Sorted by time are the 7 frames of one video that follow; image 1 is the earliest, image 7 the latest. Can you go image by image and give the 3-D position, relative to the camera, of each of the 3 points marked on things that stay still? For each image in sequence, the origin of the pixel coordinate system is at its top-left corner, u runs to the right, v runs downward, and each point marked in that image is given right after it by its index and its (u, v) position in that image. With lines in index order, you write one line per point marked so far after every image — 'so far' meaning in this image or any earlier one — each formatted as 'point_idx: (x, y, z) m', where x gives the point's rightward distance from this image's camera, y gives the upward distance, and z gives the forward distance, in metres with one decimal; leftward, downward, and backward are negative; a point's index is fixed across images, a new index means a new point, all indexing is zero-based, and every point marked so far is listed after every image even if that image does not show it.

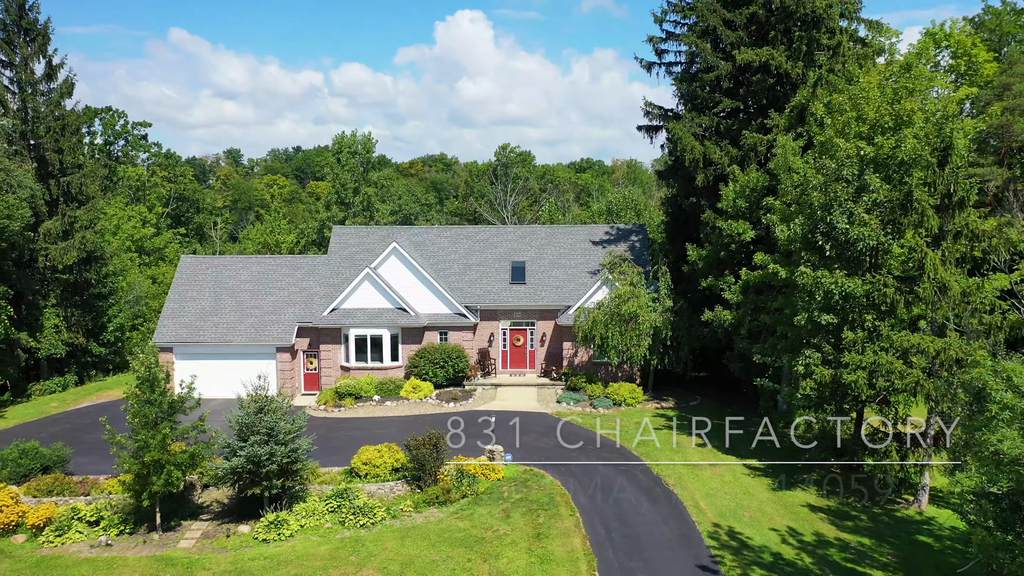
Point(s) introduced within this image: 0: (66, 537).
0: (-7.7, -4.3, +14.2) m
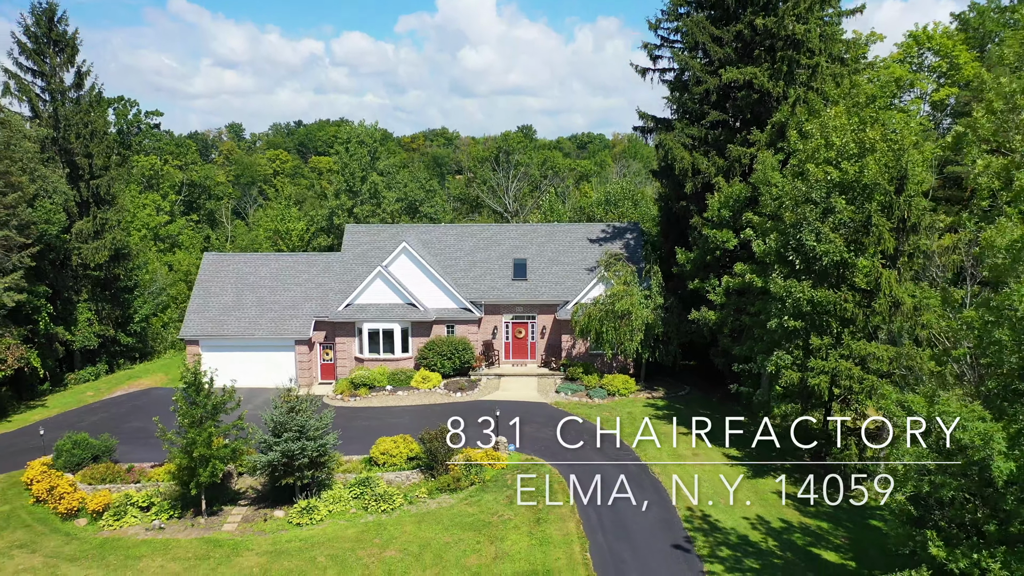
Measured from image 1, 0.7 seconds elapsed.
0: (-7.6, -4.6, +16.1) m
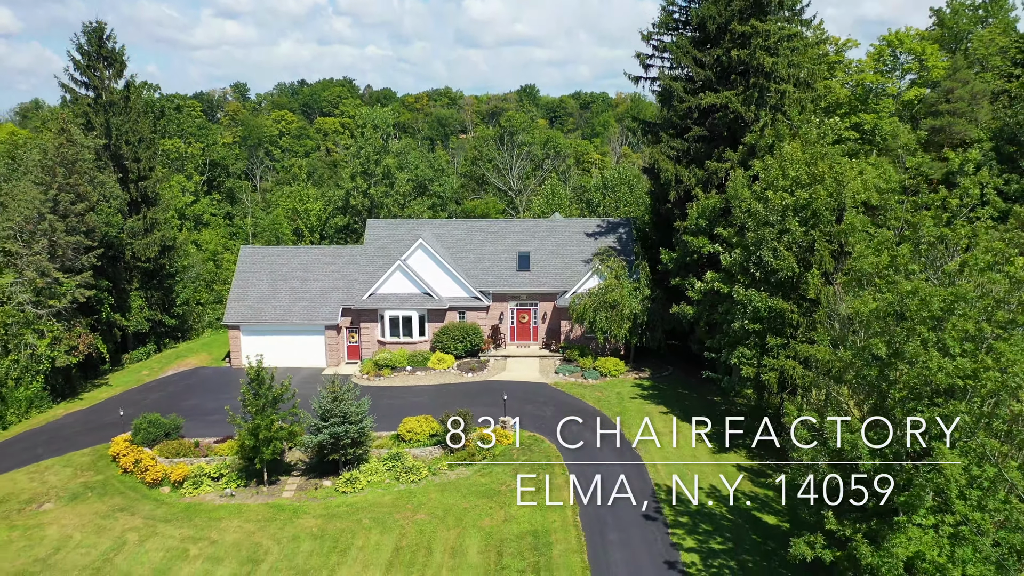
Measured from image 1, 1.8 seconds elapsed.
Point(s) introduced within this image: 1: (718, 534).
0: (-7.5, -4.8, +19.7) m
1: (+4.1, -4.9, +16.5) m
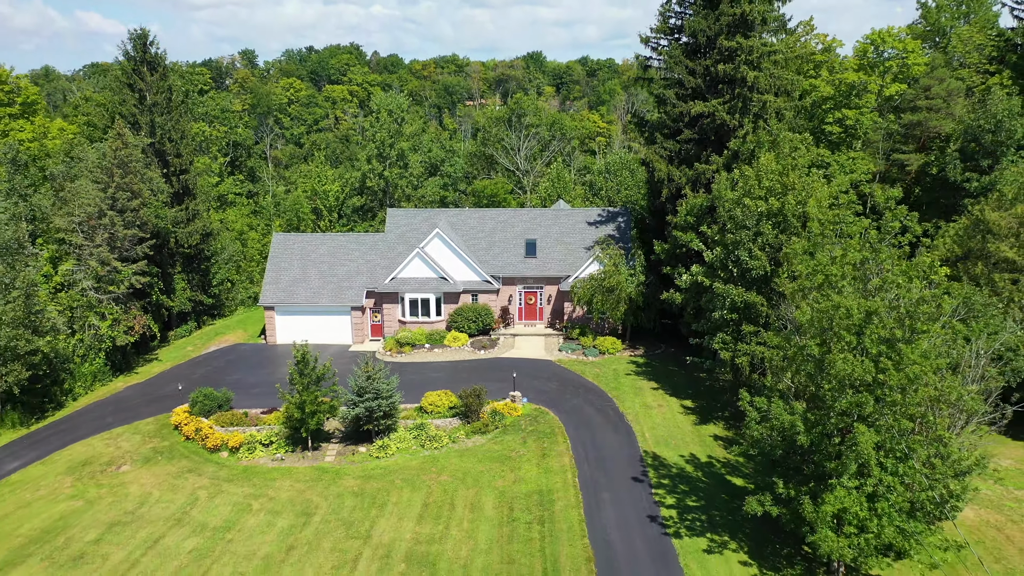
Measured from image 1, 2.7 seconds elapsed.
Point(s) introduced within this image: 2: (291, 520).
0: (-7.2, -4.6, +23.1) m
1: (+4.4, -4.9, +19.8) m
2: (-5.2, -5.5, +19.4) m
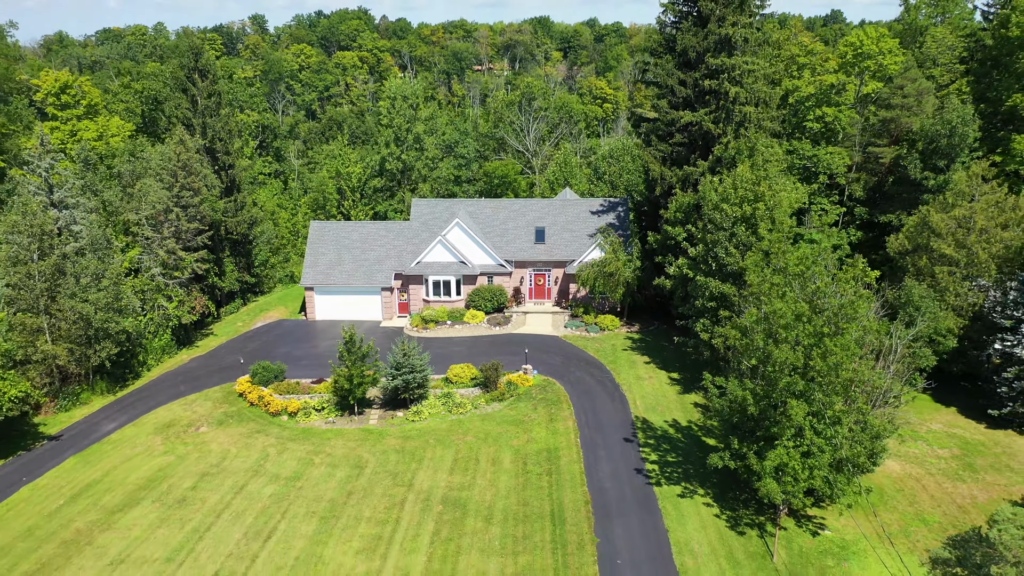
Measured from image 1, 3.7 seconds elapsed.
0: (-6.8, -4.3, +27.6) m
1: (+4.8, -4.8, +24.2) m
2: (-4.8, -5.4, +24.0) m
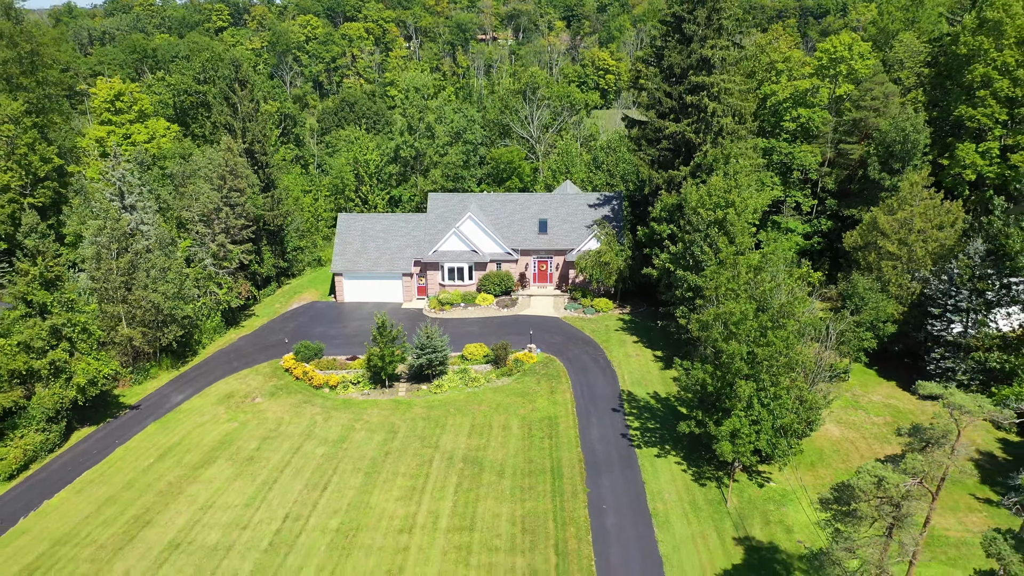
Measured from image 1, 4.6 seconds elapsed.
0: (-6.5, -4.0, +32.6) m
1: (+5.0, -4.7, +29.2) m
2: (-4.6, -5.2, +29.0) m
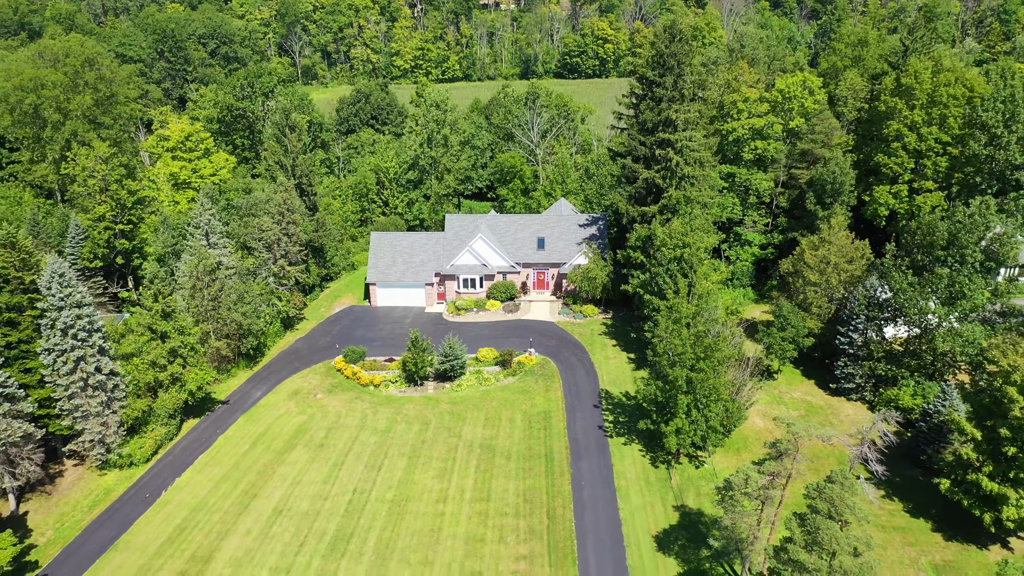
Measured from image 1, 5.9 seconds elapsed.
0: (-6.3, -5.1, +41.9) m
1: (+5.2, -5.9, +38.6) m
2: (-4.4, -6.5, +38.4) m
